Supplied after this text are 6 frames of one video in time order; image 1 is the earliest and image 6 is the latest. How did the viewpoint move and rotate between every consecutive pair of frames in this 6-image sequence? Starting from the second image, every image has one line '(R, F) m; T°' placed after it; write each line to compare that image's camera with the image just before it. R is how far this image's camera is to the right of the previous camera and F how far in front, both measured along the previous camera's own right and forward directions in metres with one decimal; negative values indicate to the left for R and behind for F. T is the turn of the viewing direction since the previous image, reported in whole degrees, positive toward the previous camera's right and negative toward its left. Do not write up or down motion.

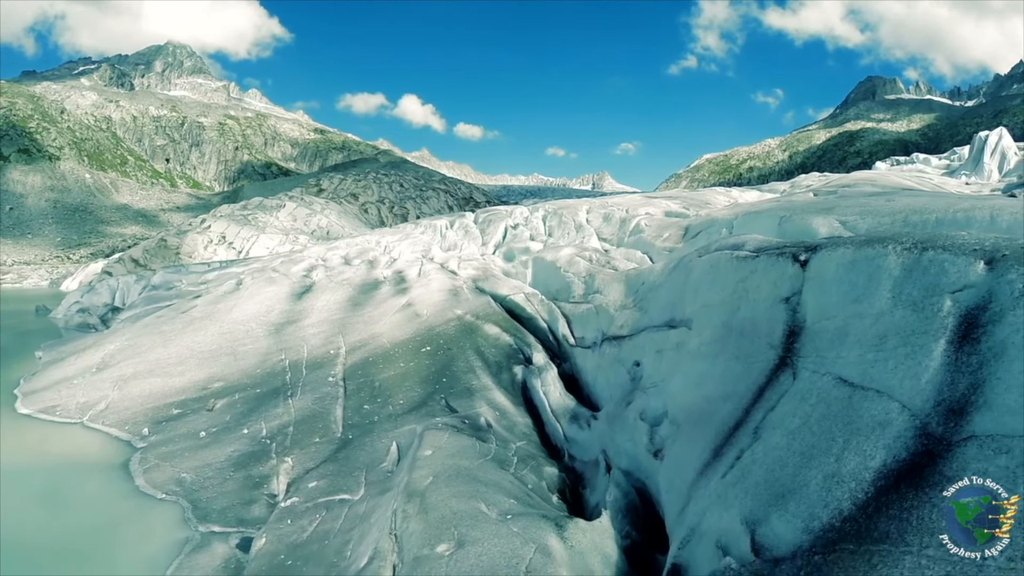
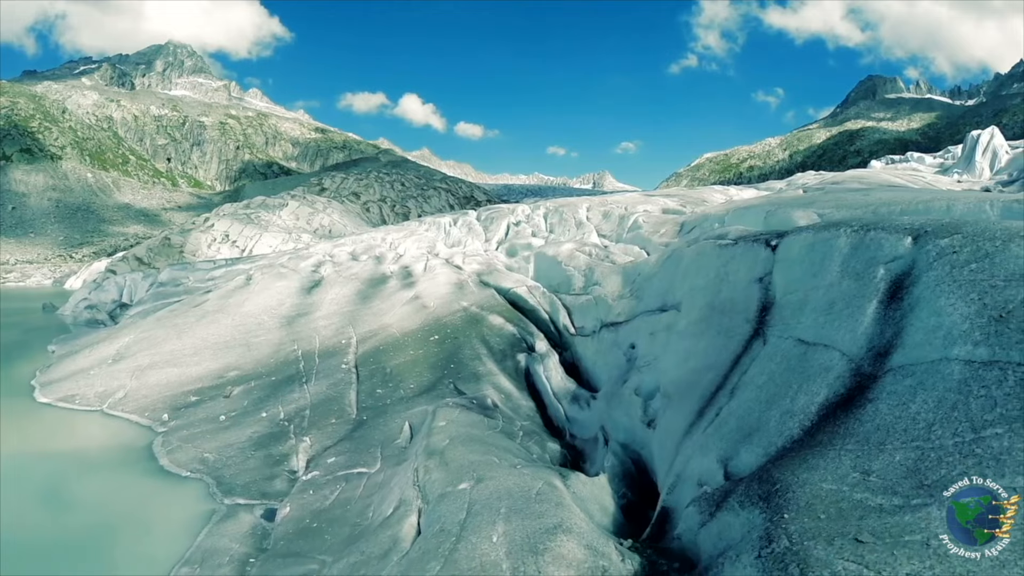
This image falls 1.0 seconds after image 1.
(-0.1, -0.9) m; 0°
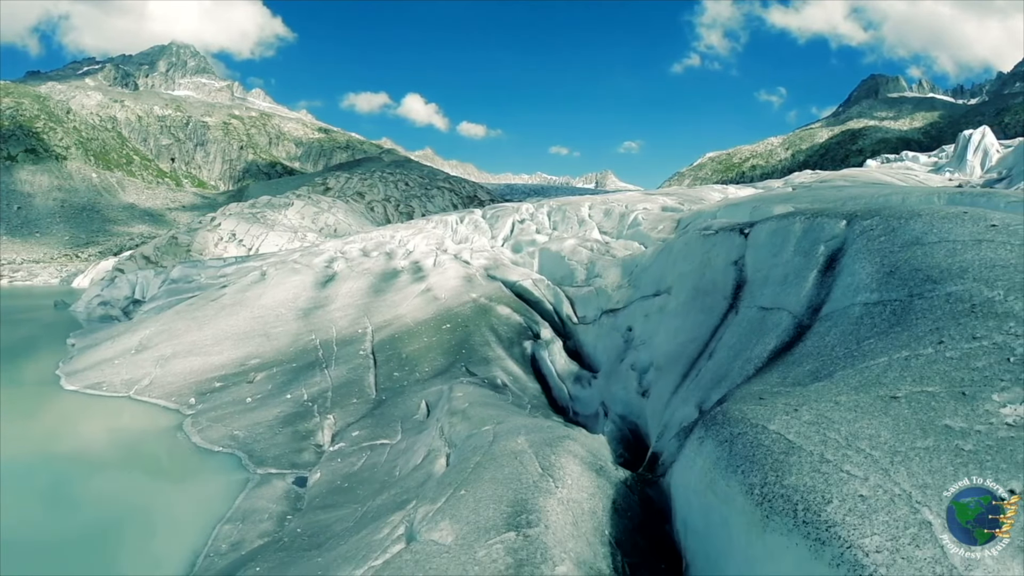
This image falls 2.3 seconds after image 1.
(-0.2, -1.3) m; 0°
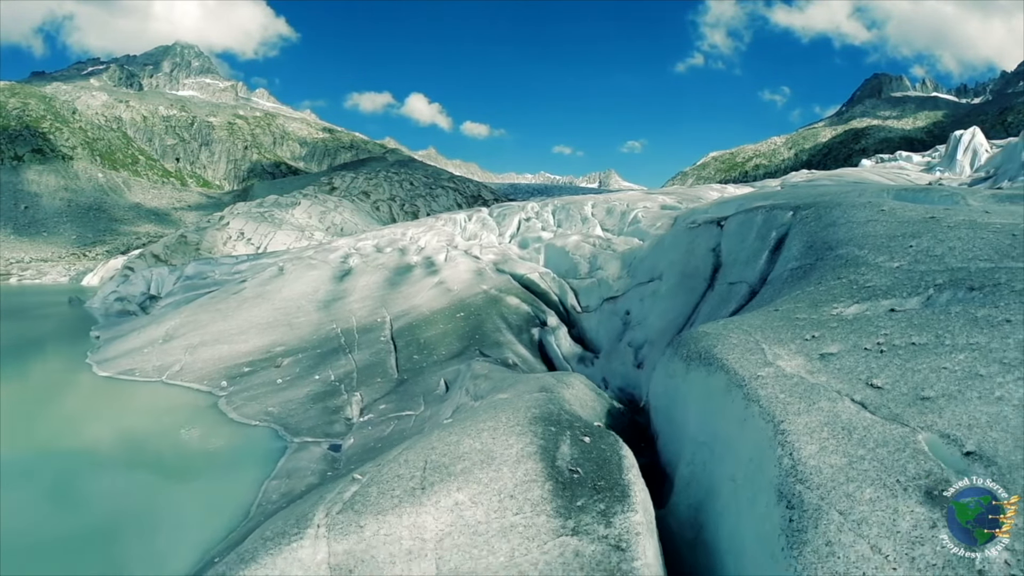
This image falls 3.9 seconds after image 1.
(-0.2, -1.7) m; 0°
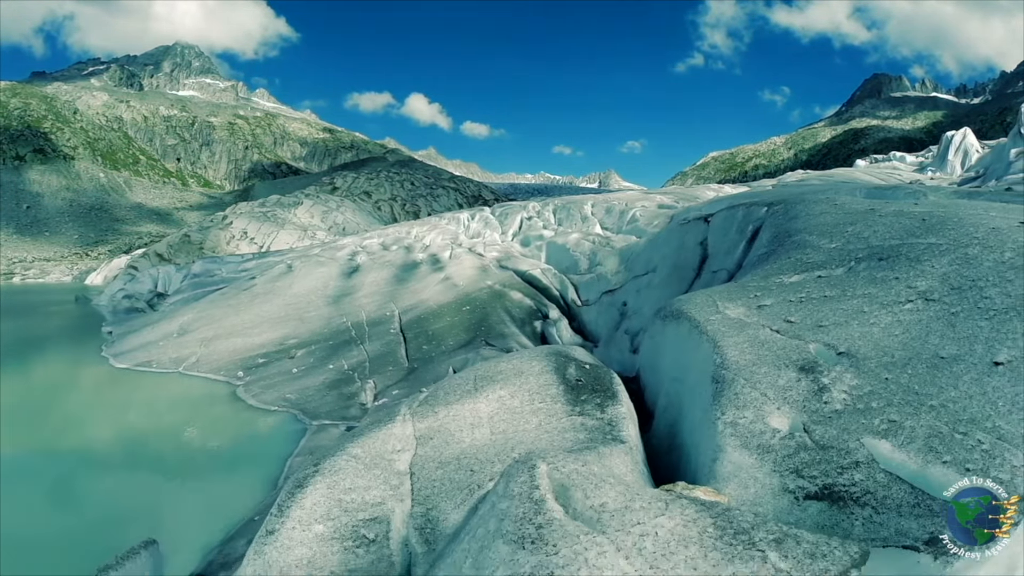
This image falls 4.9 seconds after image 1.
(-0.1, -1.1) m; 0°
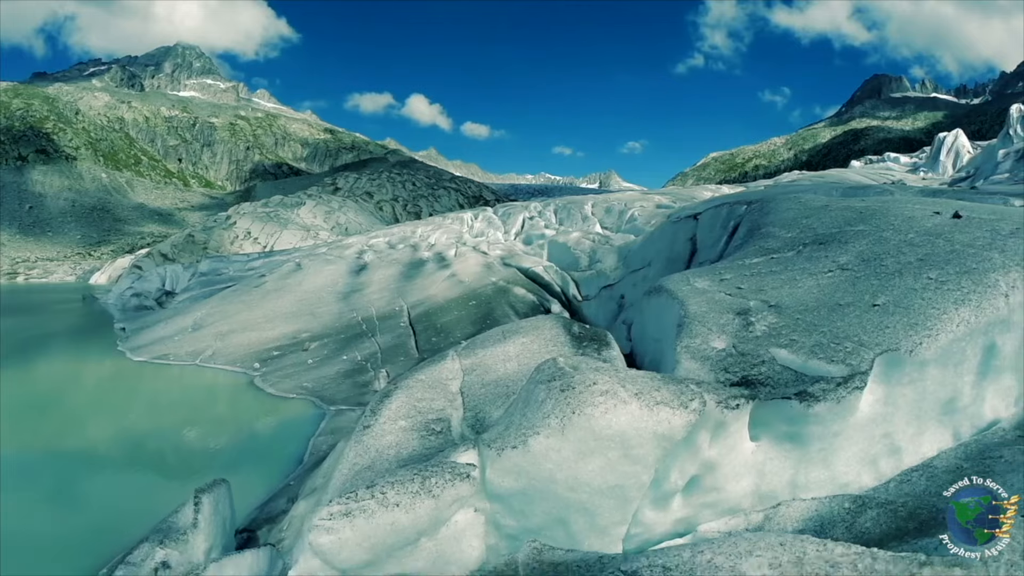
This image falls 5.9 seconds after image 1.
(-0.1, -1.2) m; 0°
